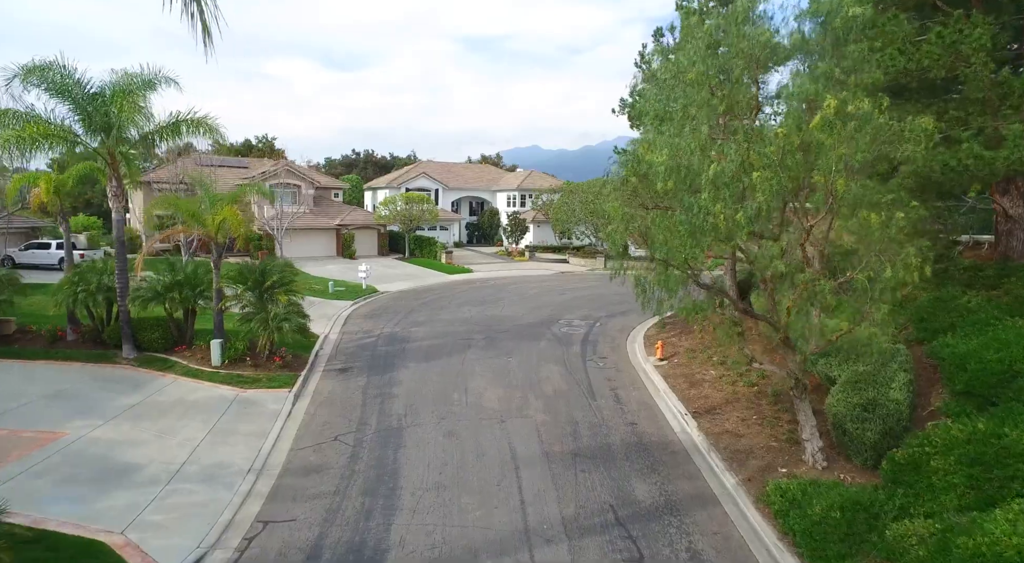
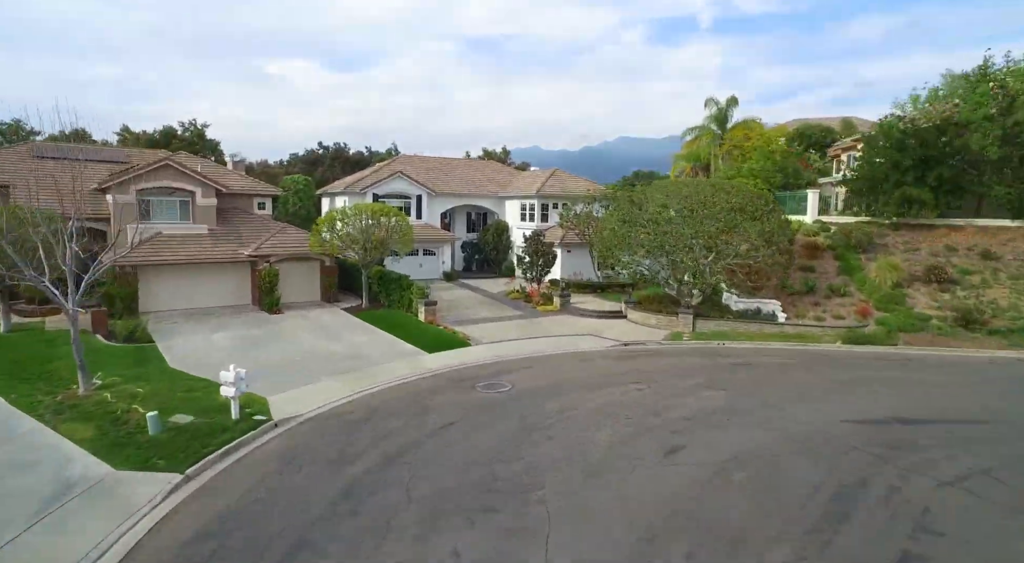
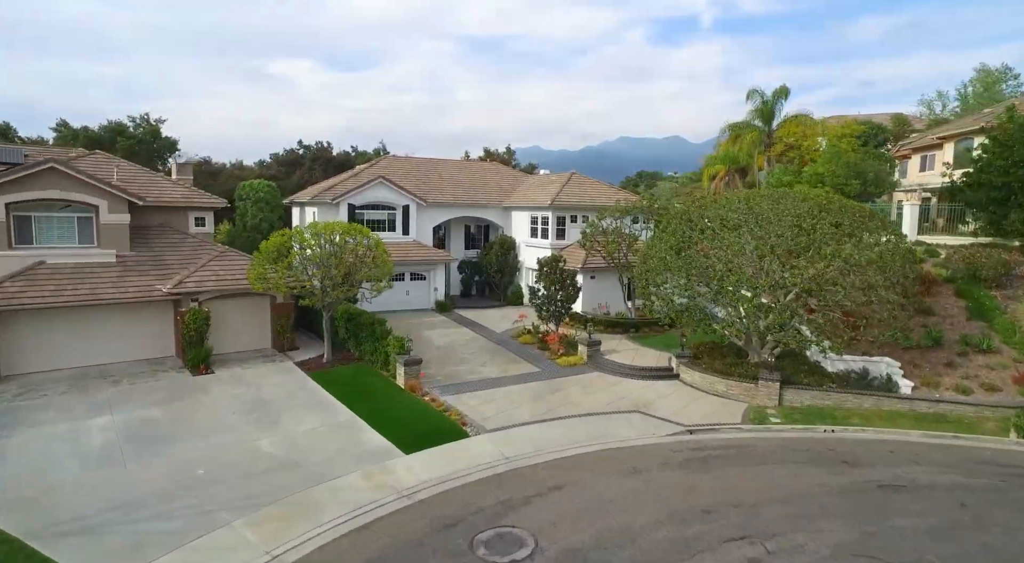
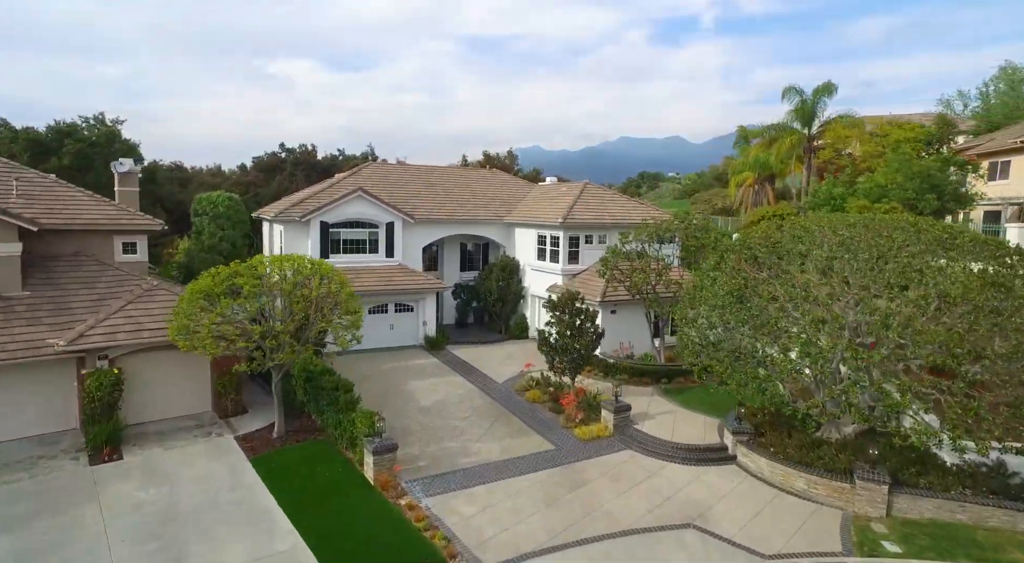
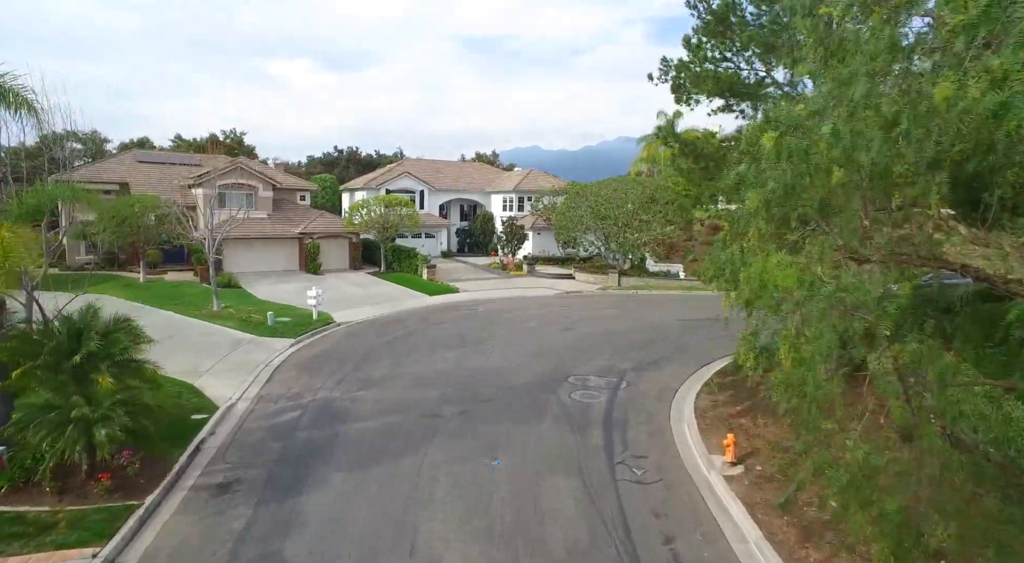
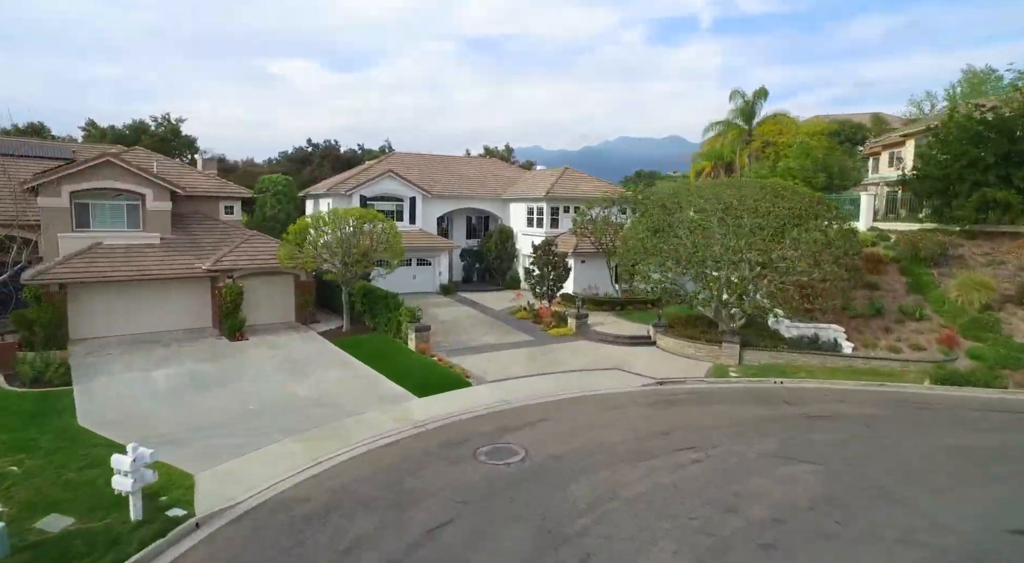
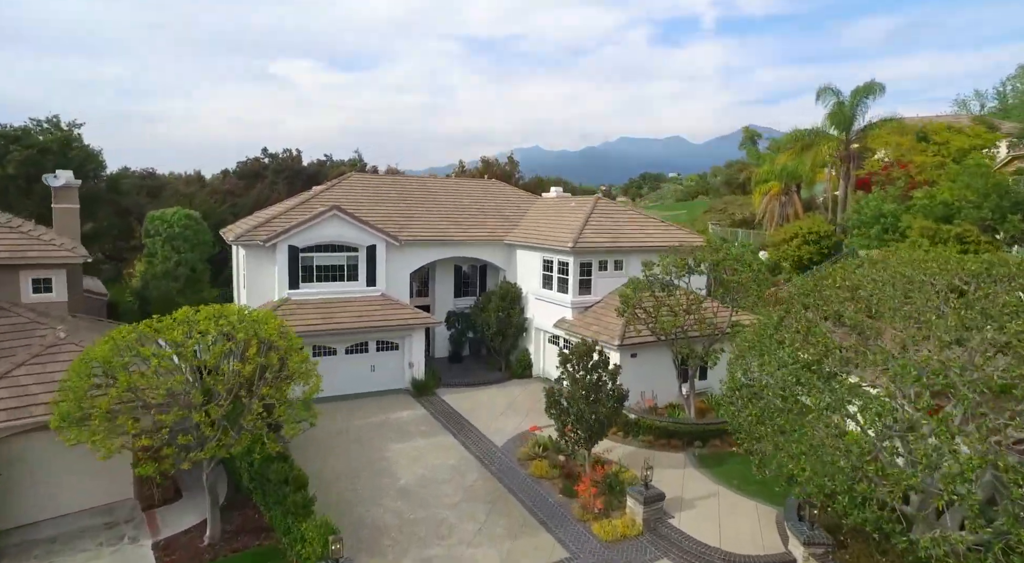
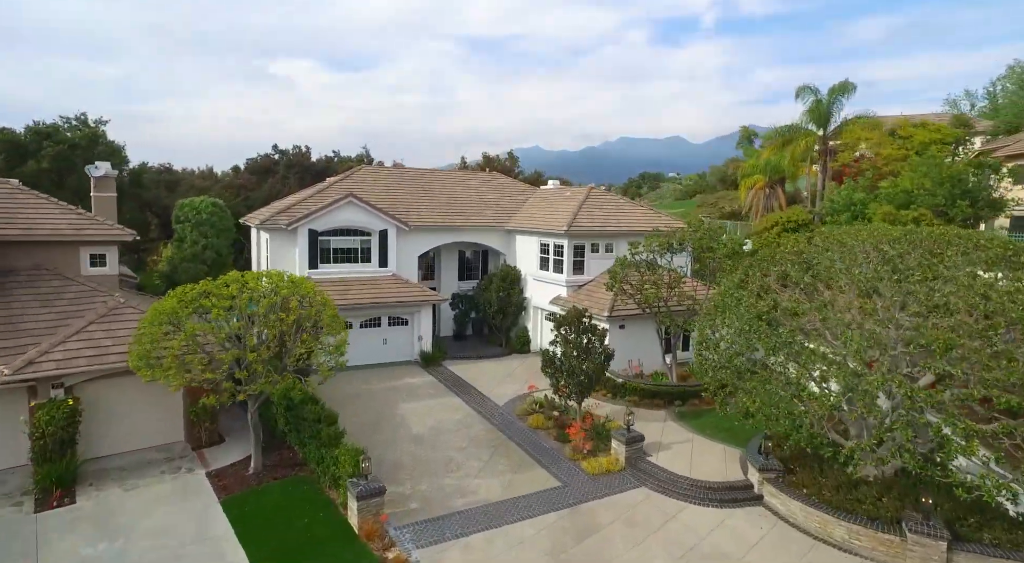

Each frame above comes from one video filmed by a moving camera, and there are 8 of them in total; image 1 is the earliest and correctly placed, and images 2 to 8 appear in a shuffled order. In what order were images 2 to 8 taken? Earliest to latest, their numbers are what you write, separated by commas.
5, 2, 6, 3, 4, 8, 7
